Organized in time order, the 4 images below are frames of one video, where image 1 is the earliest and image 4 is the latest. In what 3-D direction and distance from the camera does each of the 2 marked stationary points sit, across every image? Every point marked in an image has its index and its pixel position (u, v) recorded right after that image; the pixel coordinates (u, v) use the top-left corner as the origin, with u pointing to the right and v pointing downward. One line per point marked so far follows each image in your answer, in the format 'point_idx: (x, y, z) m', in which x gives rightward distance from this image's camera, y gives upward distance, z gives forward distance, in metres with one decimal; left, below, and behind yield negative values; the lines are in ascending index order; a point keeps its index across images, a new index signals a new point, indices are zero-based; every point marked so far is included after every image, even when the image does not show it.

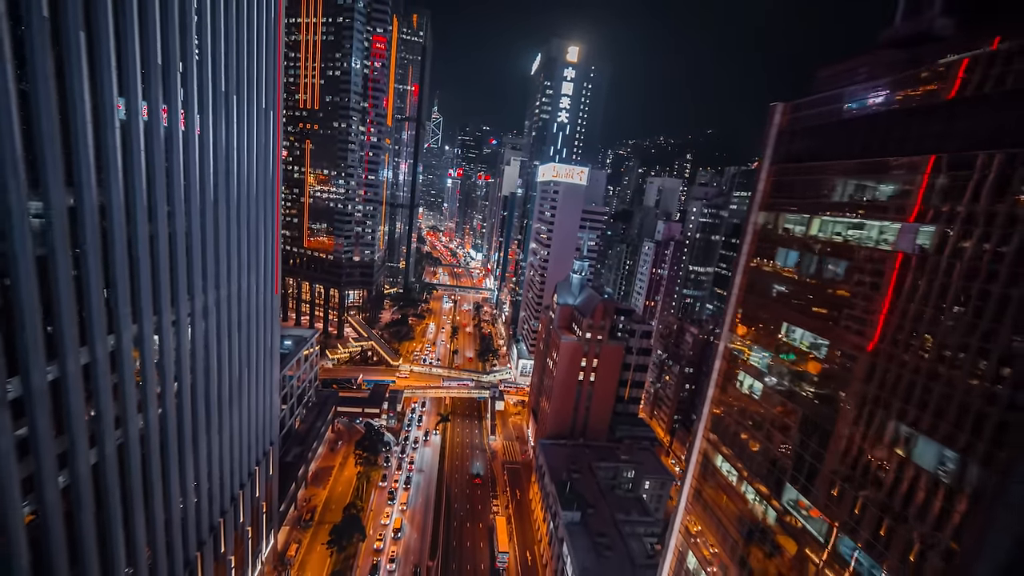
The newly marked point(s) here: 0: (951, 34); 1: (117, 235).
0: (+18.2, +10.6, +17.1) m
1: (-20.2, +2.9, +21.1) m
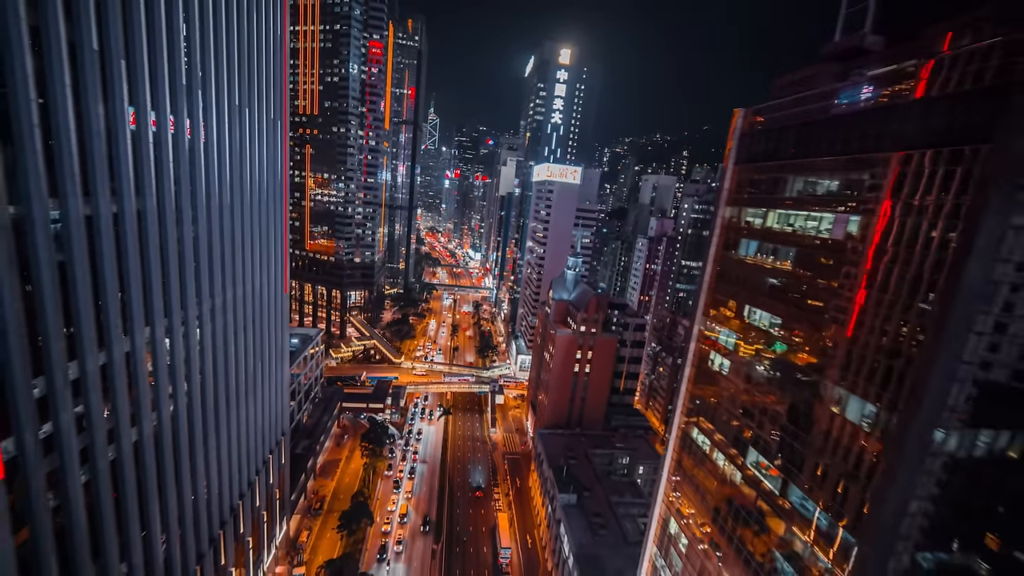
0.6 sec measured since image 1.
0: (+17.6, +11.5, +19.5) m
1: (-20.7, +3.0, +23.5) m
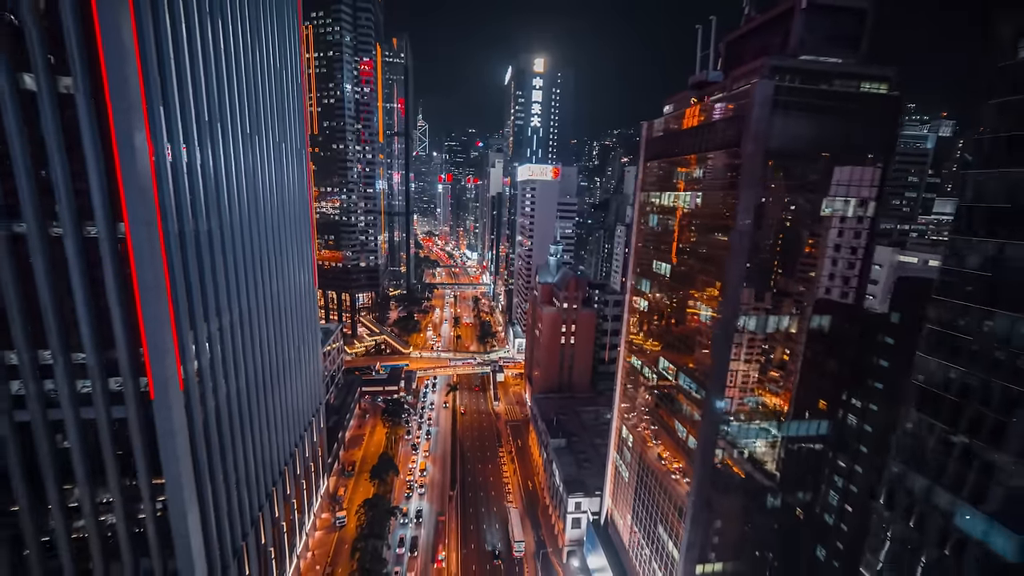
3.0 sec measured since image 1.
0: (+14.9, +14.9, +29.2) m
1: (-22.7, +3.8, +33.3) m
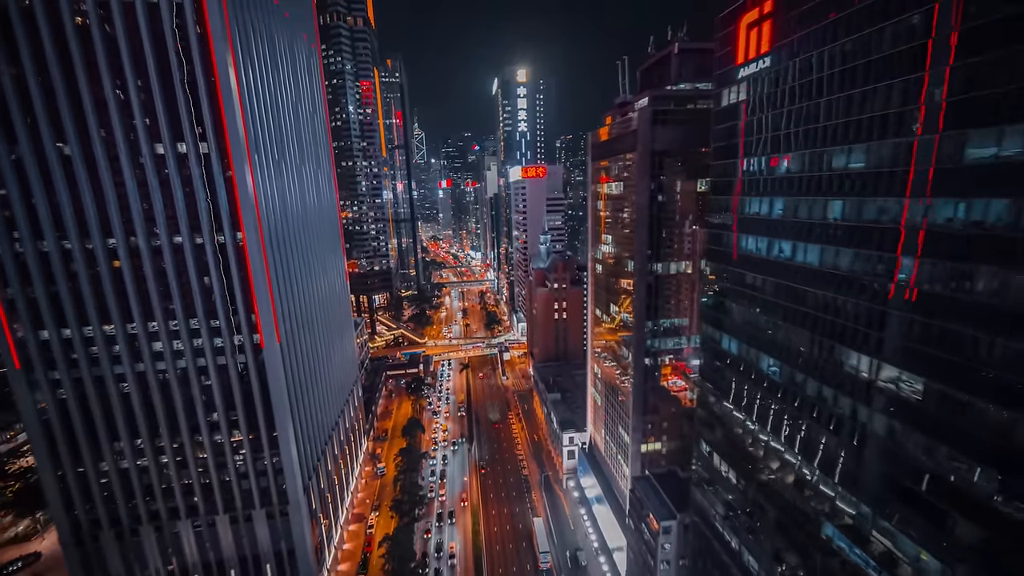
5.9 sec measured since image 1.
0: (+12.4, +18.7, +40.5) m
1: (-24.2, +4.8, +45.3) m
